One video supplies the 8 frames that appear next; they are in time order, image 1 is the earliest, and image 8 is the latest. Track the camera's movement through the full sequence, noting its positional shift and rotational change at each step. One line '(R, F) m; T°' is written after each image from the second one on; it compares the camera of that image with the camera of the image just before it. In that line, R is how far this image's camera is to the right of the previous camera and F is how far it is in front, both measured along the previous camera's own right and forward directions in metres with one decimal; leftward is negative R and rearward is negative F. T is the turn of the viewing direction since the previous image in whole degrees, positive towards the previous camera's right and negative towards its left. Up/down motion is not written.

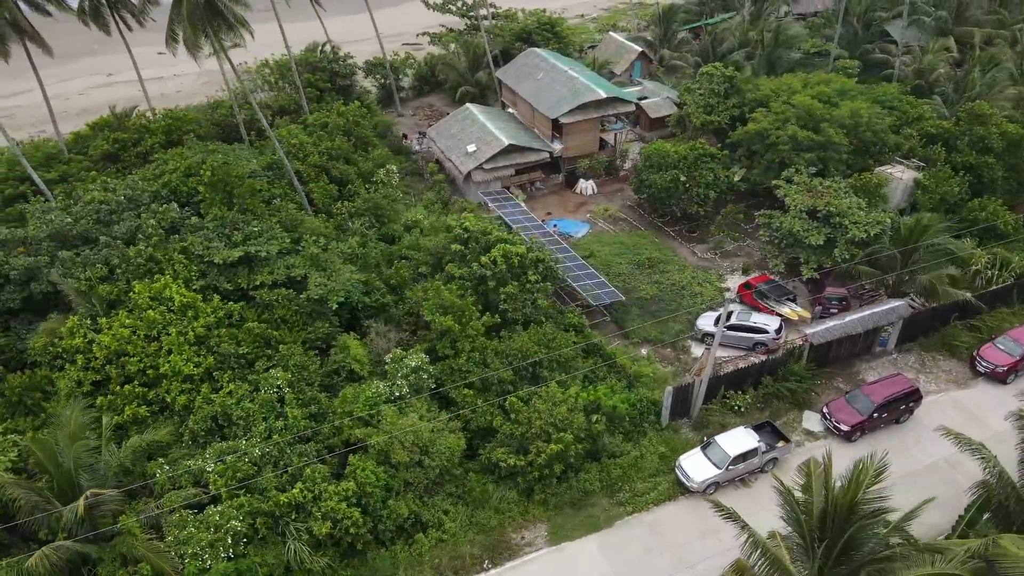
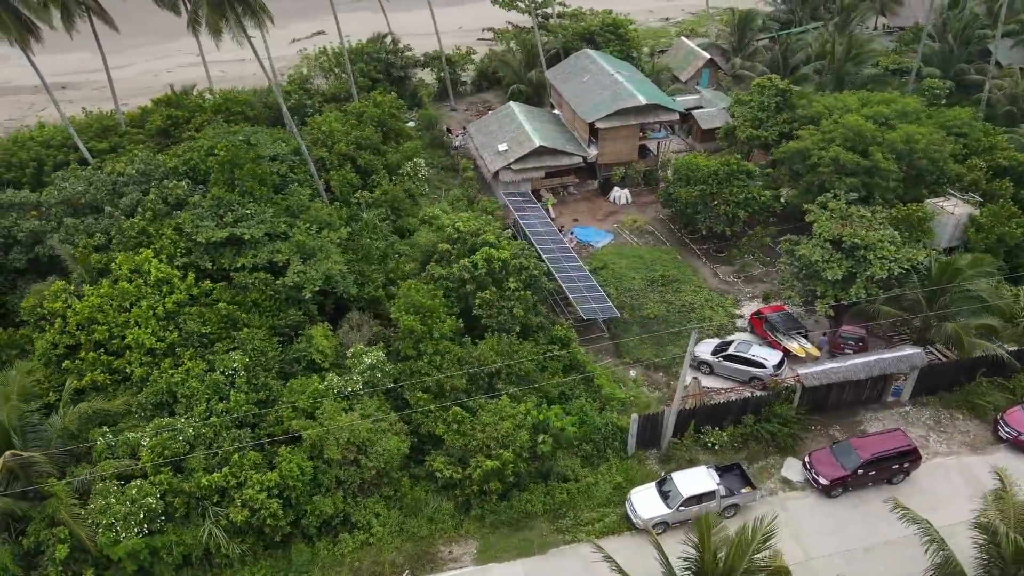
(+3.1, +0.8) m; -8°
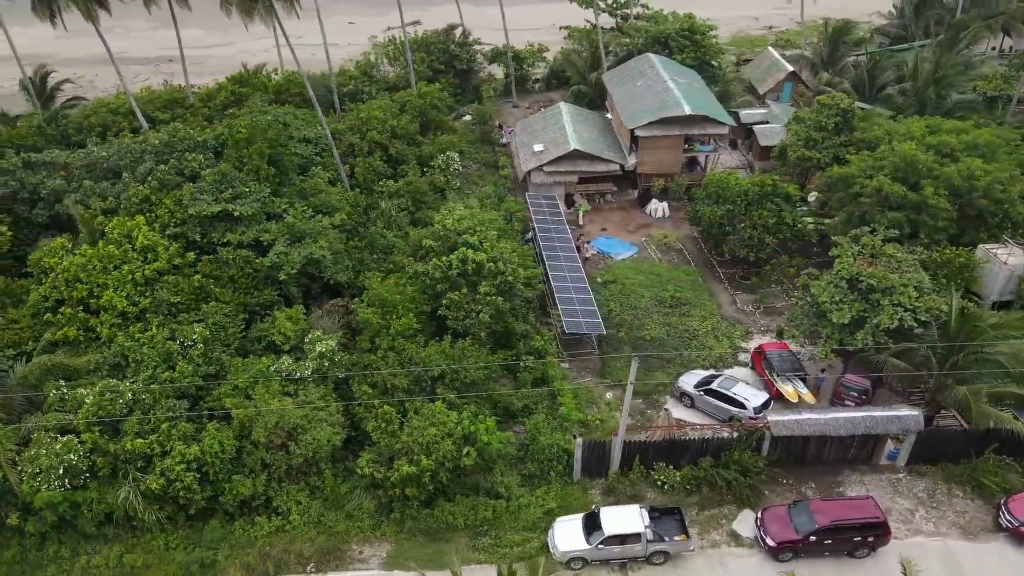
(+3.5, +0.9) m; -9°
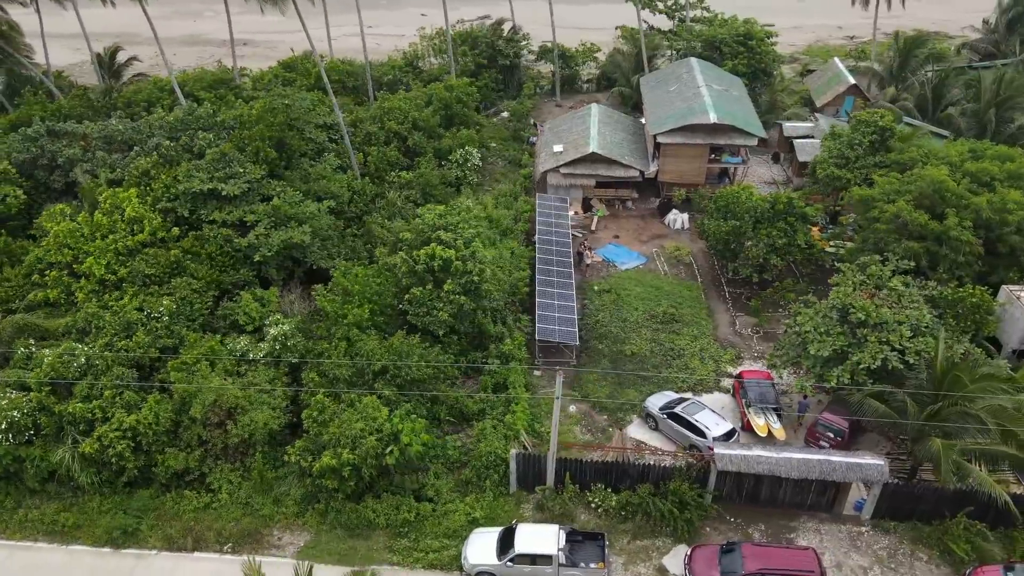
(+3.0, +0.7) m; -7°
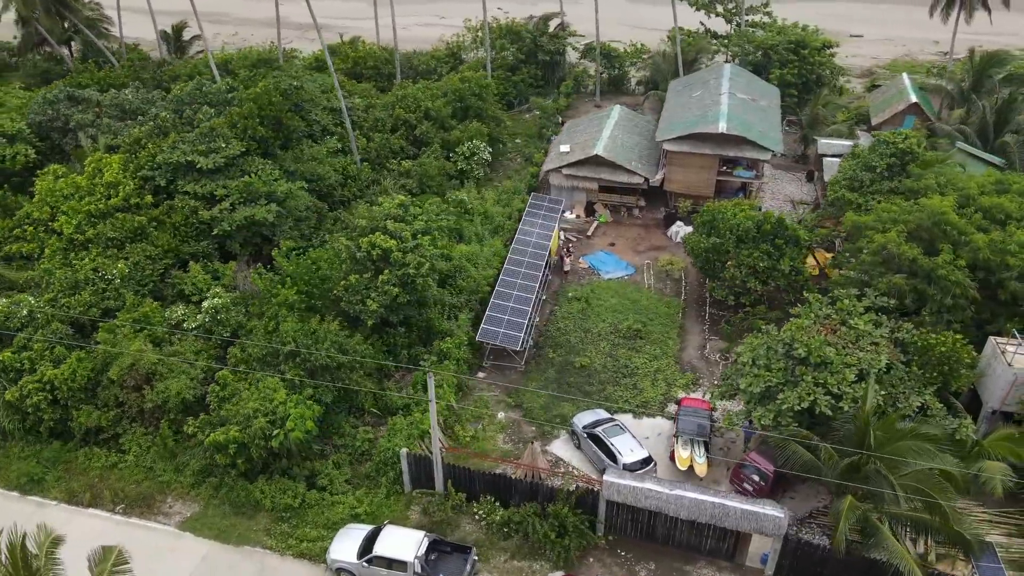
(+3.9, +0.9) m; -8°
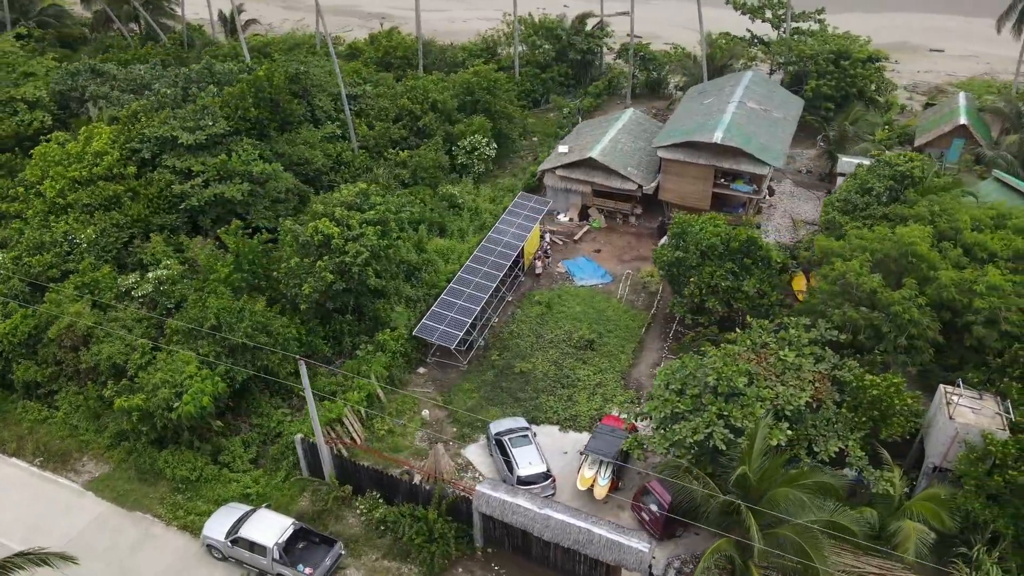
(+3.7, +0.7) m; -7°
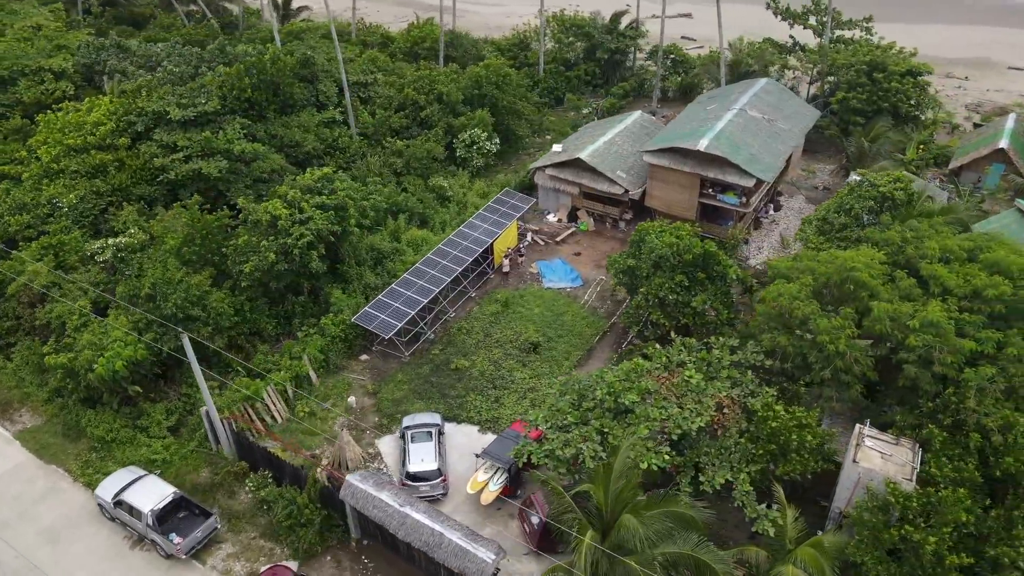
(+3.6, +0.5) m; -7°
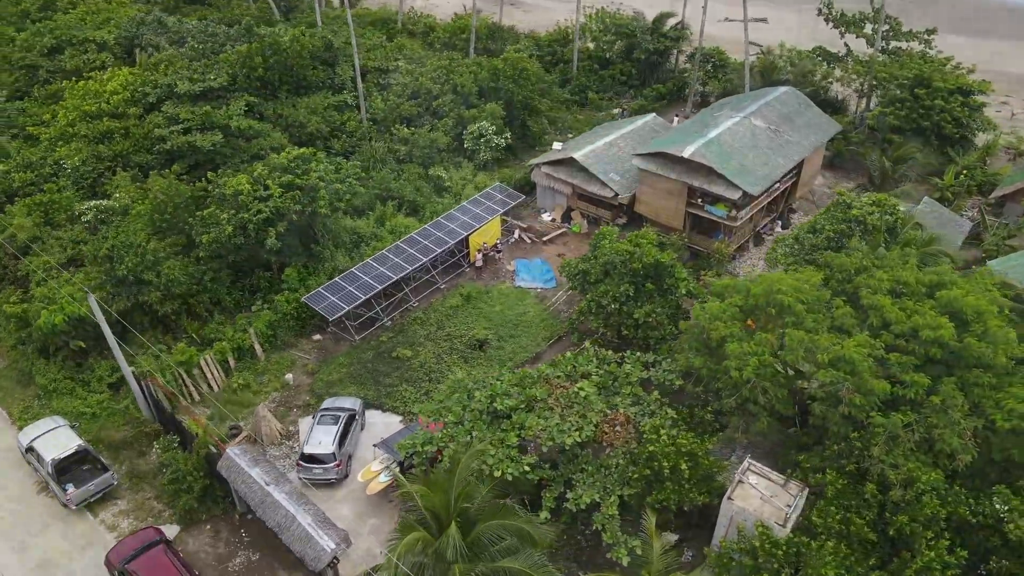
(+3.6, +0.6) m; -7°
